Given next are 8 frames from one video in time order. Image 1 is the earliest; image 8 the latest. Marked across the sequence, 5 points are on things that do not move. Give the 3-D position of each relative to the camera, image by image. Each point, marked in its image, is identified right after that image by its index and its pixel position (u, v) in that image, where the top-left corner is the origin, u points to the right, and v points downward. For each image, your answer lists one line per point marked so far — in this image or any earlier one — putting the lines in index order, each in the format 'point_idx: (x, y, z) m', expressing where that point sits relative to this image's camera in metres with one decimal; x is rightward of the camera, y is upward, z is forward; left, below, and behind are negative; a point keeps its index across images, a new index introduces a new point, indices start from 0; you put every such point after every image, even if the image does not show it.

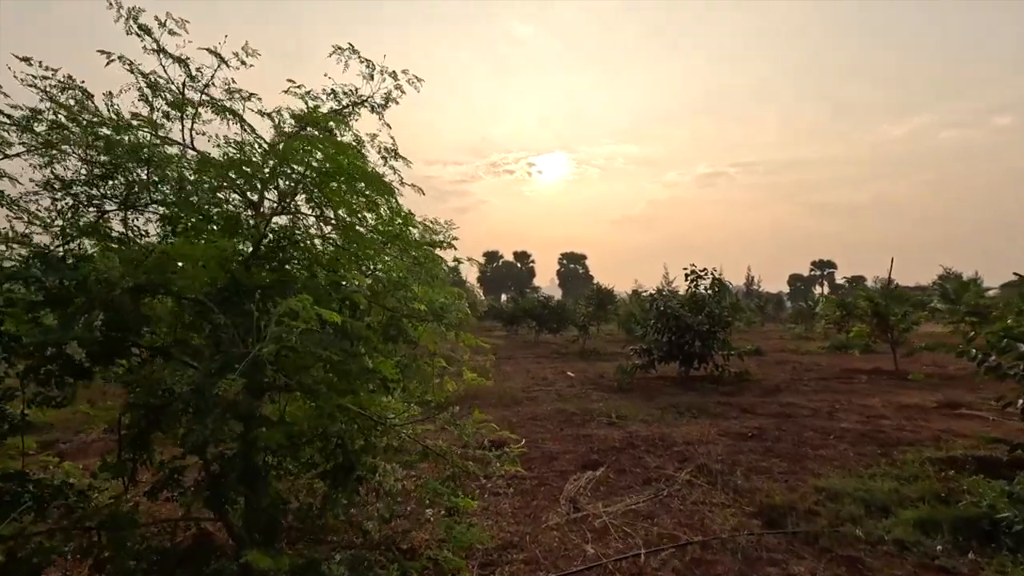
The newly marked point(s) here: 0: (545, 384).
0: (+0.8, -2.3, +12.0) m
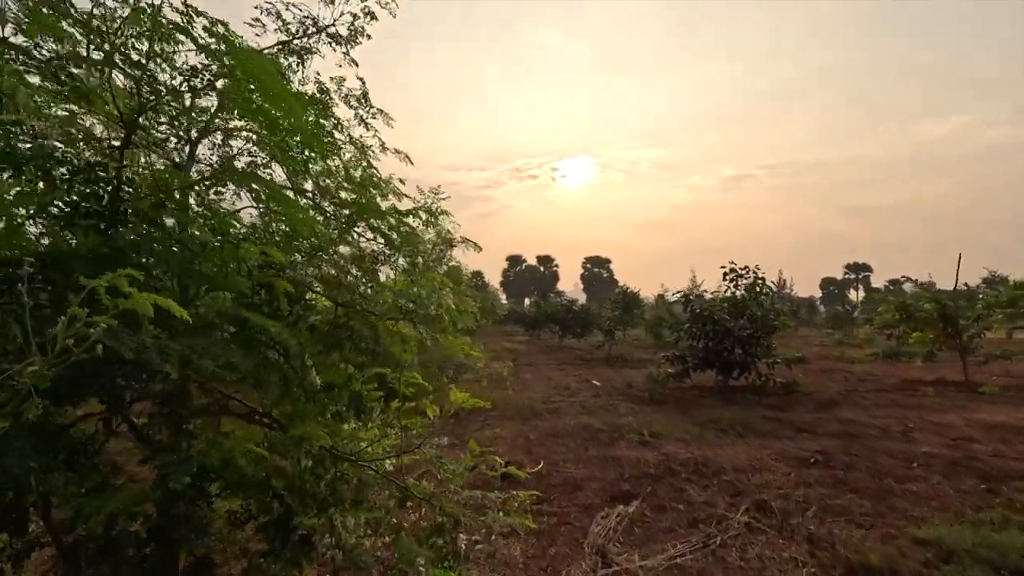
0: (+1.2, -2.3, +11.0) m
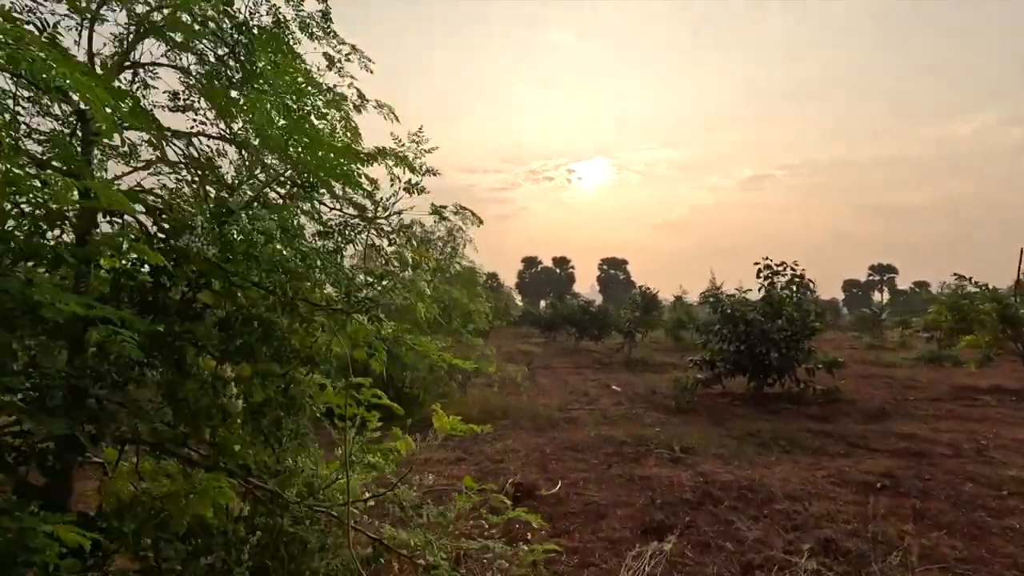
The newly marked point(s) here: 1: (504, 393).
0: (+1.5, -2.2, +10.2) m
1: (-0.2, -2.2, +10.9) m
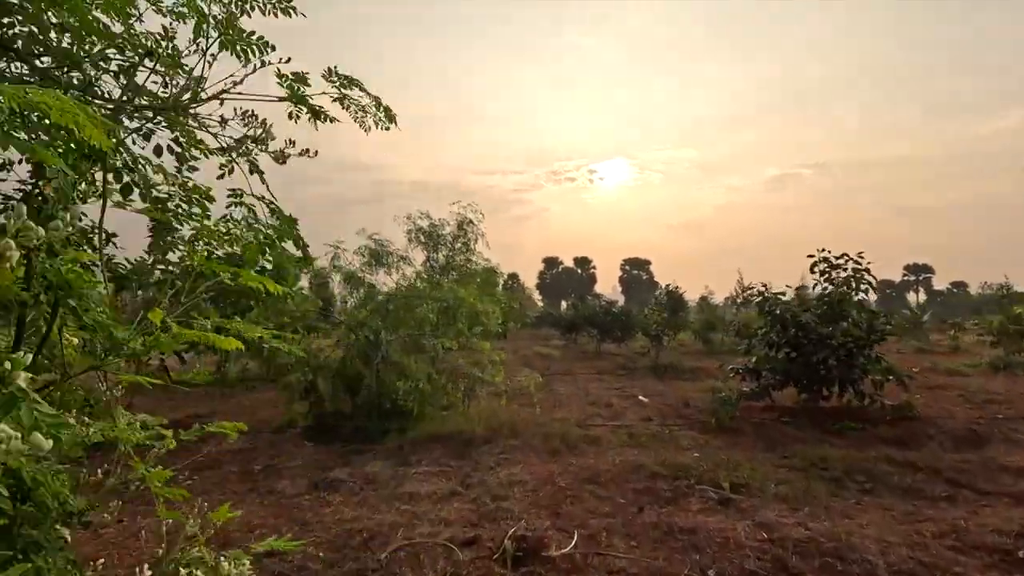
0: (+1.7, -2.2, +8.8) m
1: (+0.1, -2.2, +9.6) m
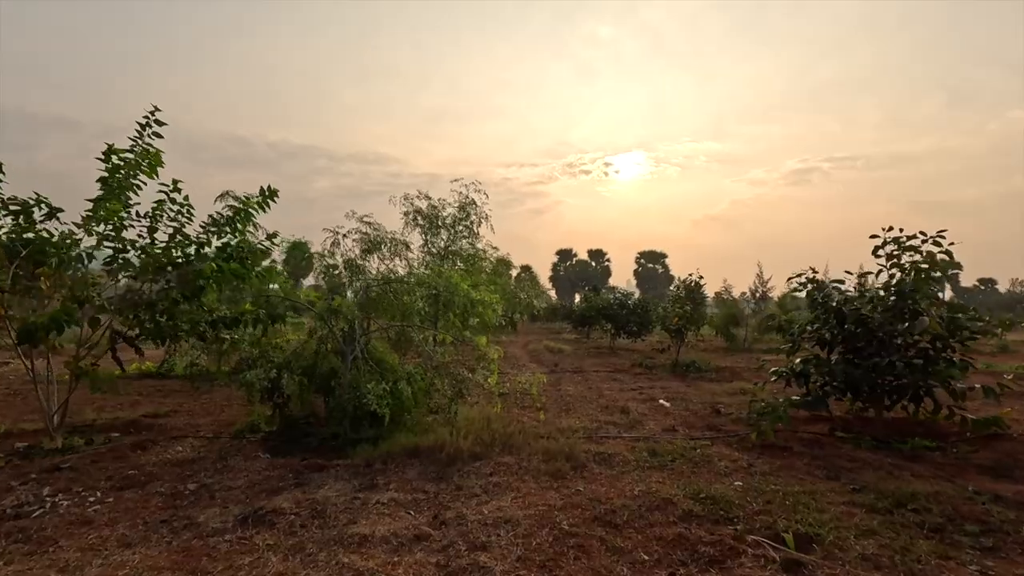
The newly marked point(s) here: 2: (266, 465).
0: (+1.7, -2.0, +7.4) m
1: (+0.1, -1.9, +8.3) m
2: (-2.9, -2.1, +6.1) m
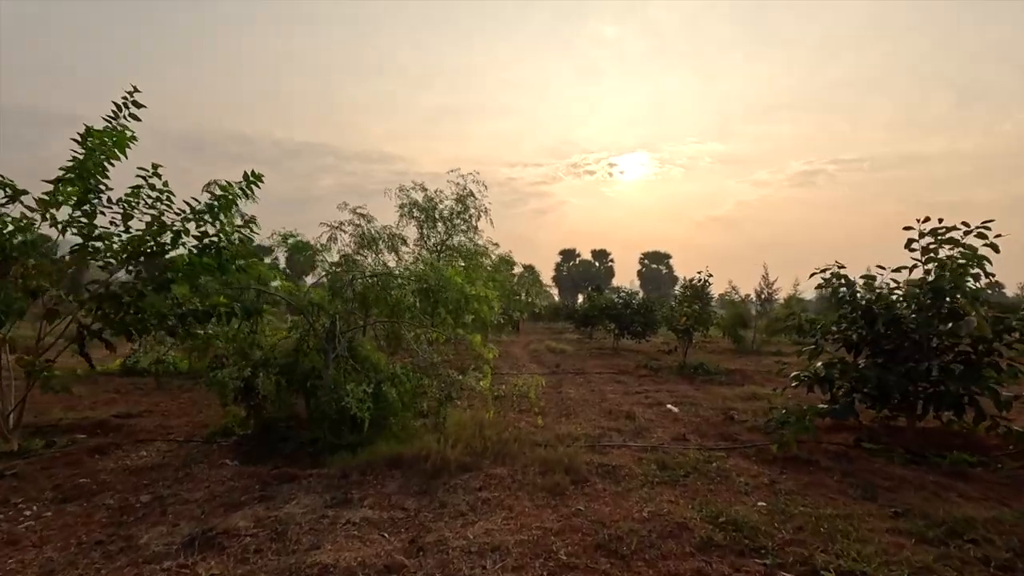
0: (+1.6, -1.9, +6.8) m
1: (0.0, -1.9, +7.7) m
2: (-3.0, -2.0, +5.5) m
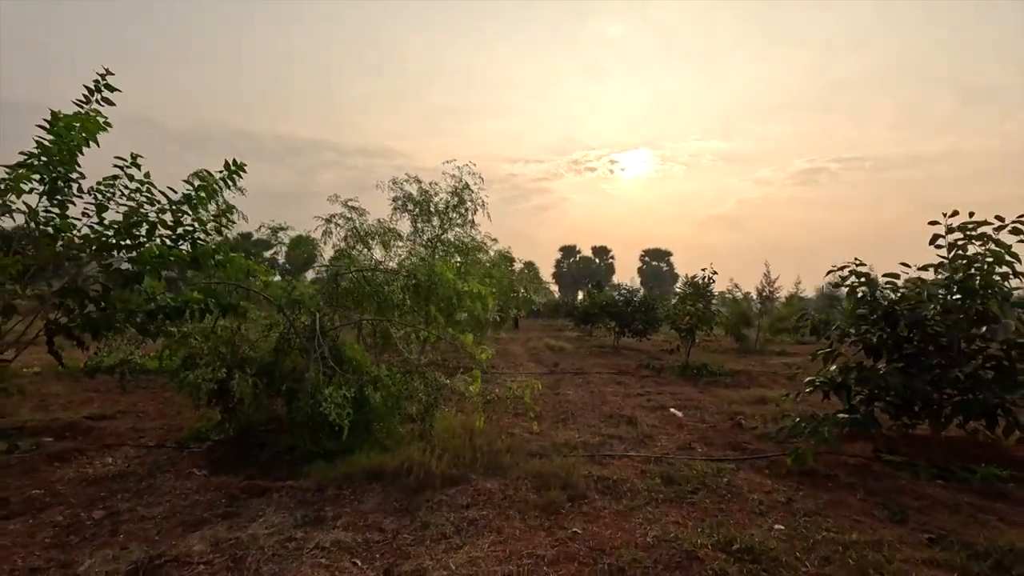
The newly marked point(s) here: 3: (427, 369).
0: (+1.5, -1.9, +6.4) m
1: (-0.1, -1.8, +7.2) m
2: (-3.1, -1.9, +5.0) m
3: (-1.0, -1.0, +6.2) m
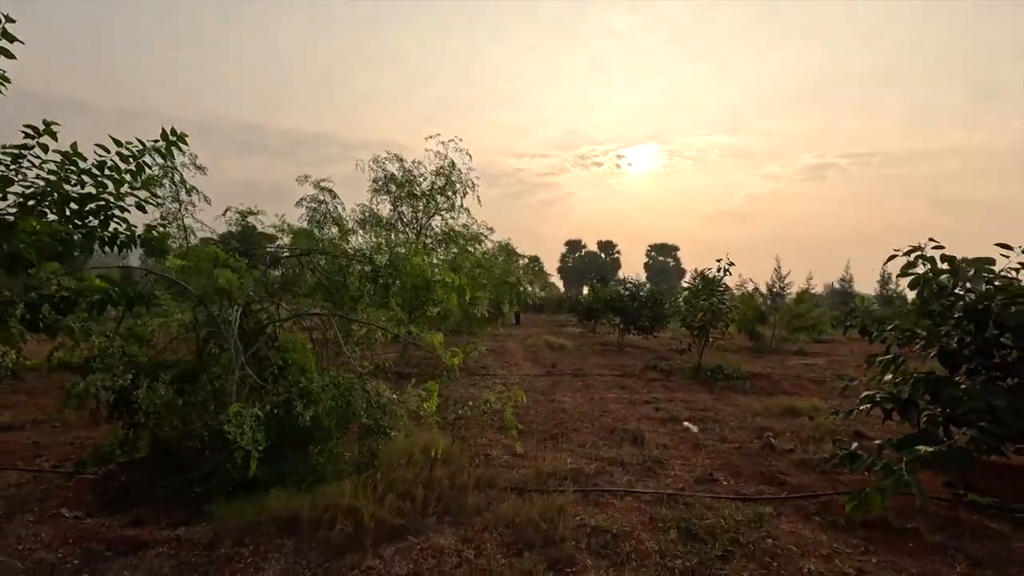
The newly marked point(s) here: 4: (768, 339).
0: (+1.3, -1.8, +5.0) m
1: (-0.3, -1.7, +5.9) m
2: (-3.3, -1.8, +3.8) m
3: (-1.3, -0.8, +4.9) m
4: (+9.6, -1.9, +19.3) m
